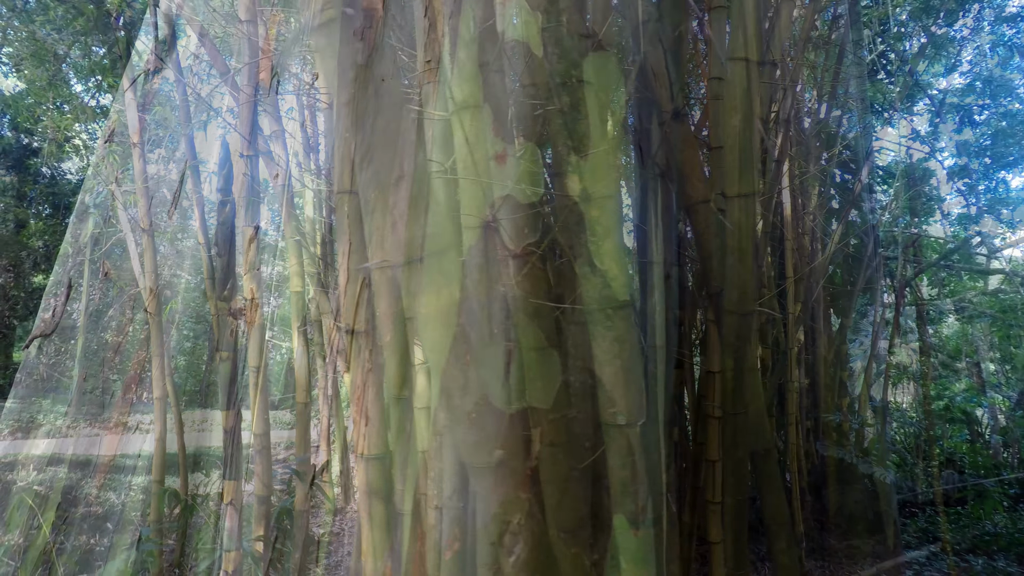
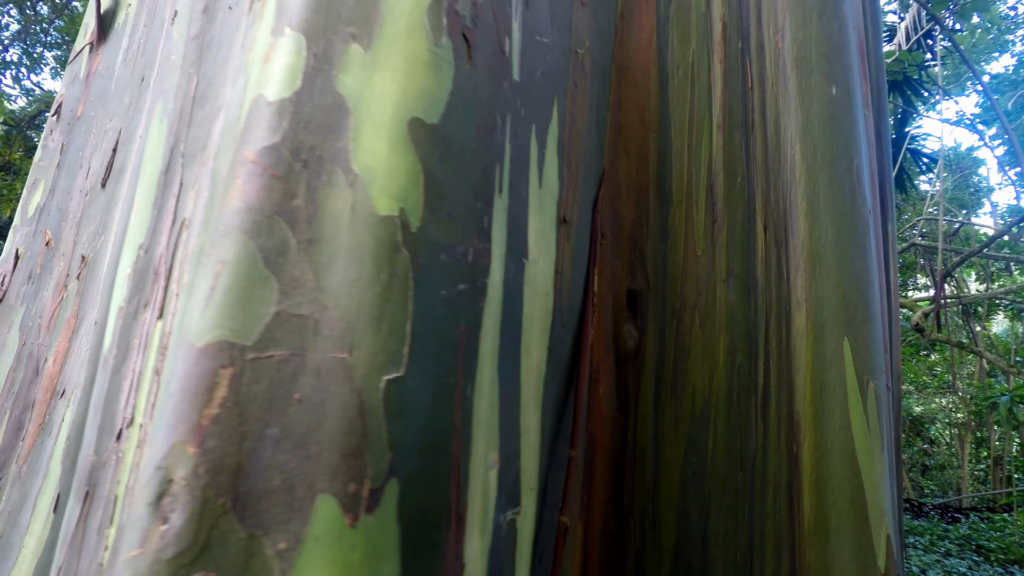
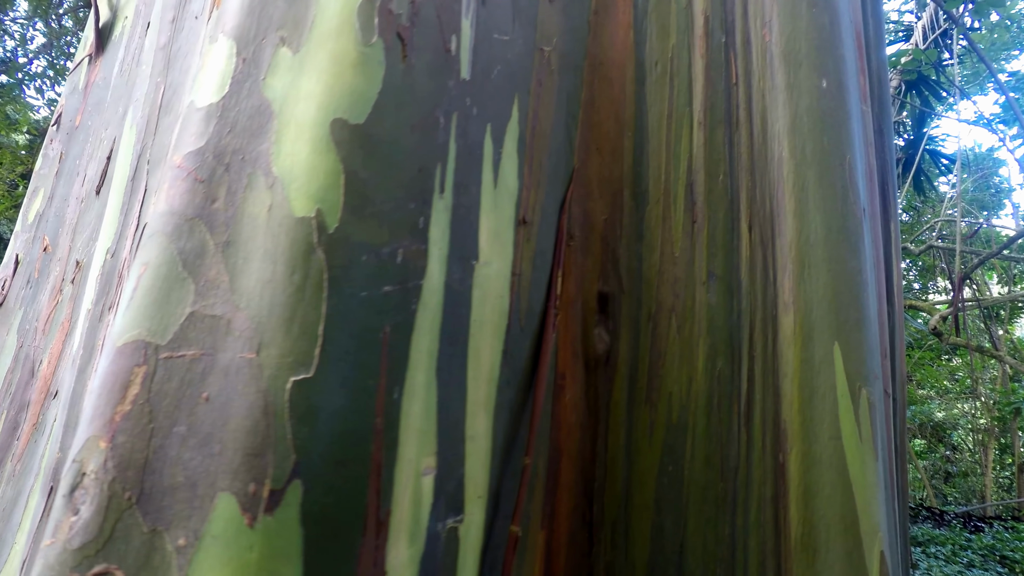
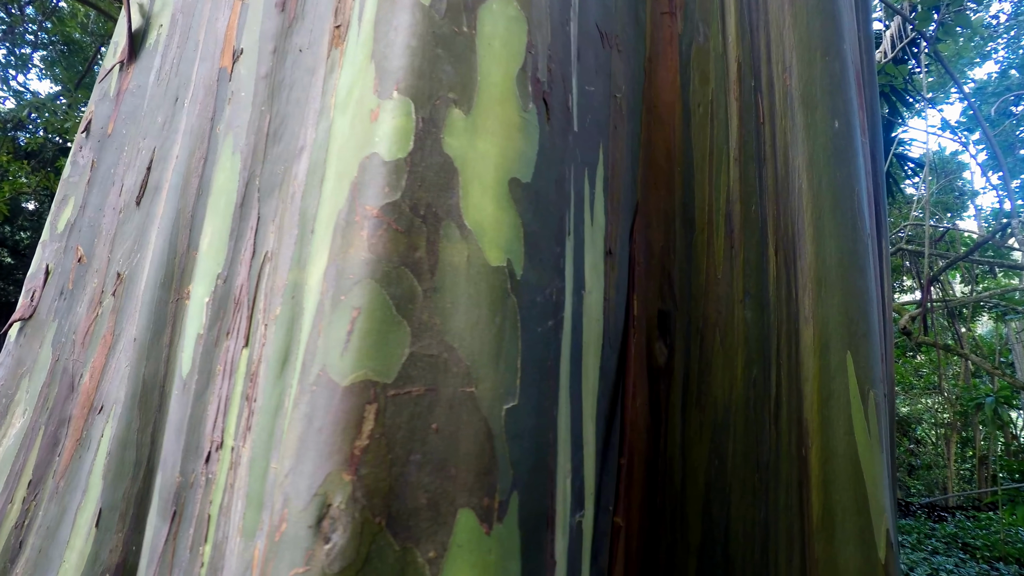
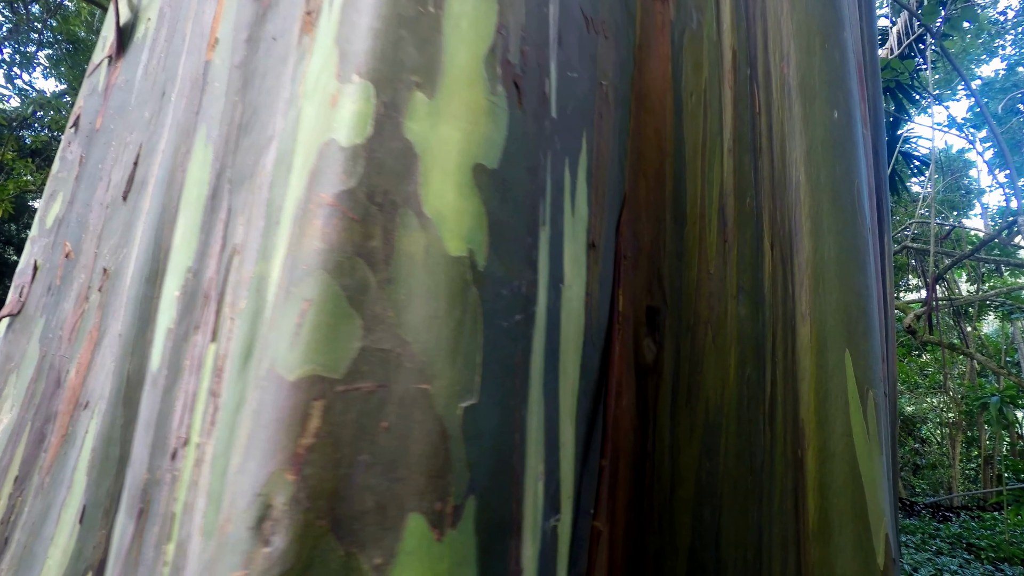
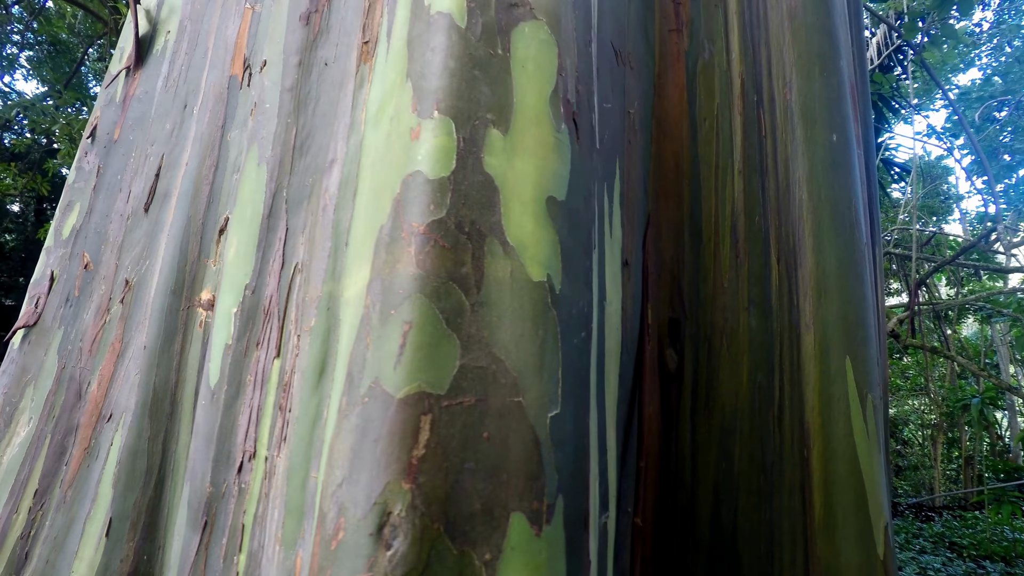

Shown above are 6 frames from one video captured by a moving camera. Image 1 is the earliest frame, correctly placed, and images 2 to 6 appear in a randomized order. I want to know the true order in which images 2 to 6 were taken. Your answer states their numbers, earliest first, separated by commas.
6, 4, 5, 2, 3
